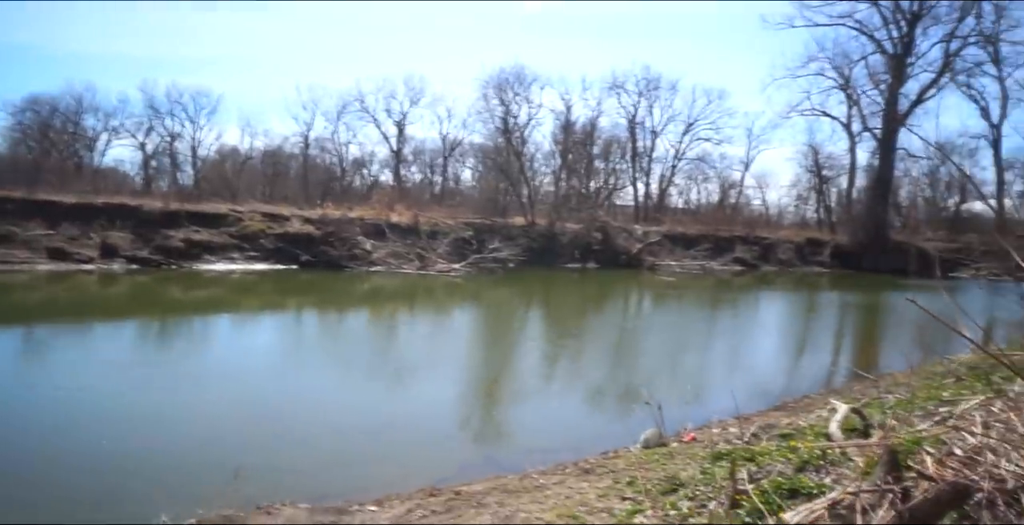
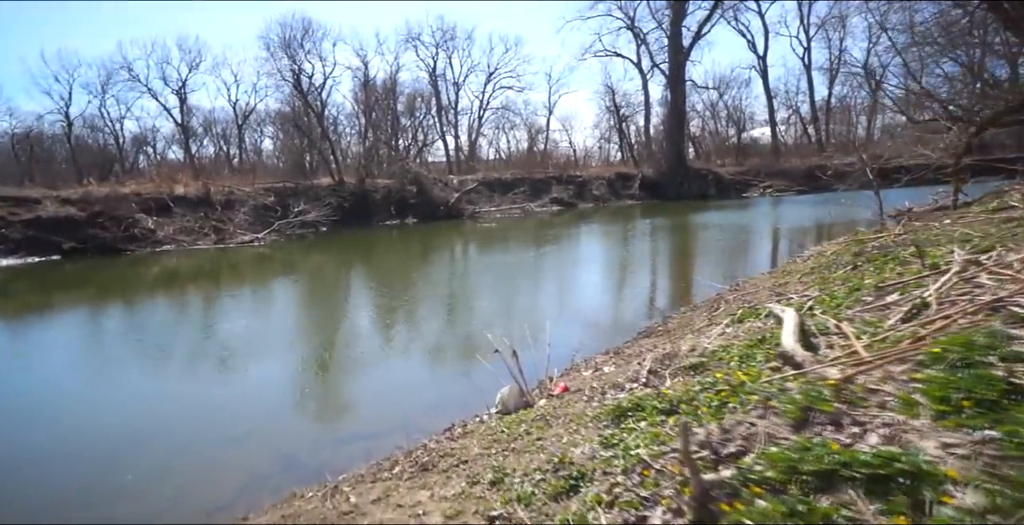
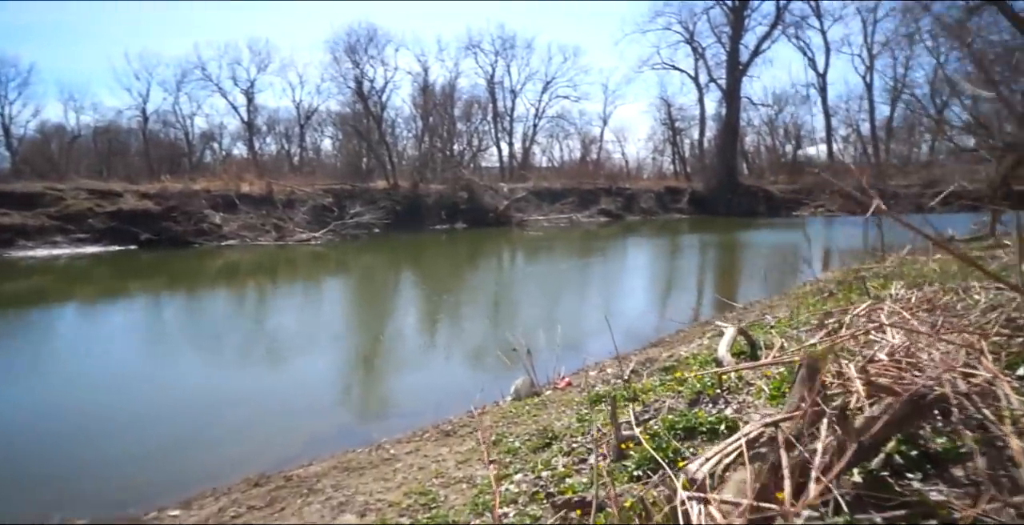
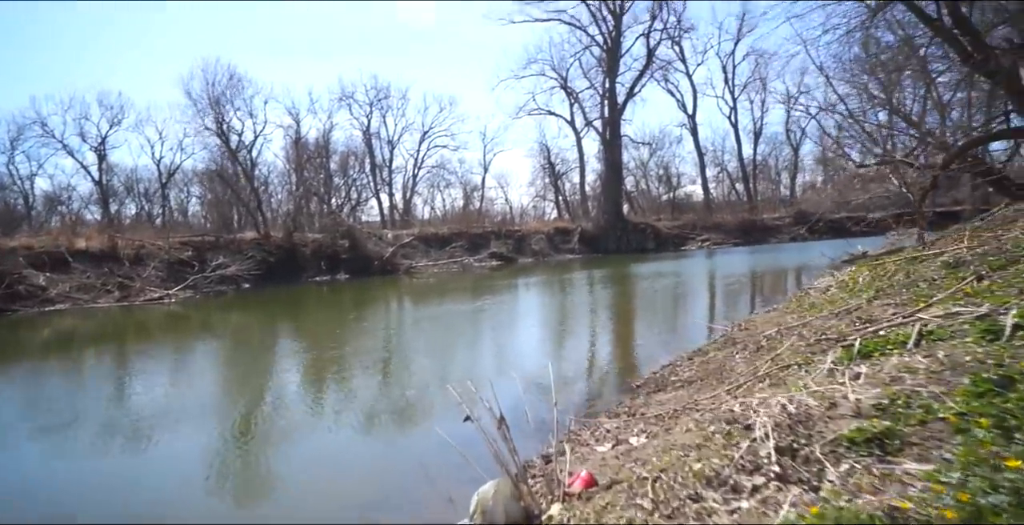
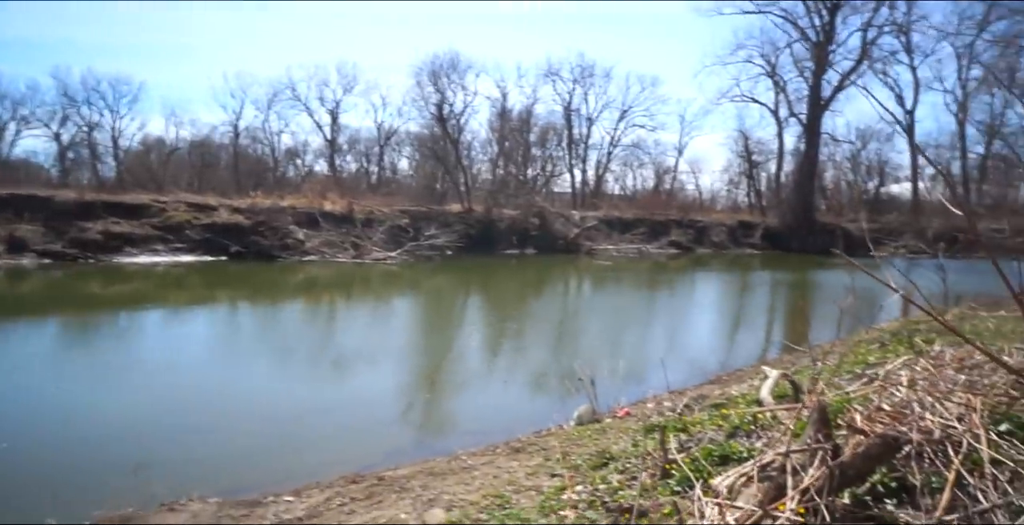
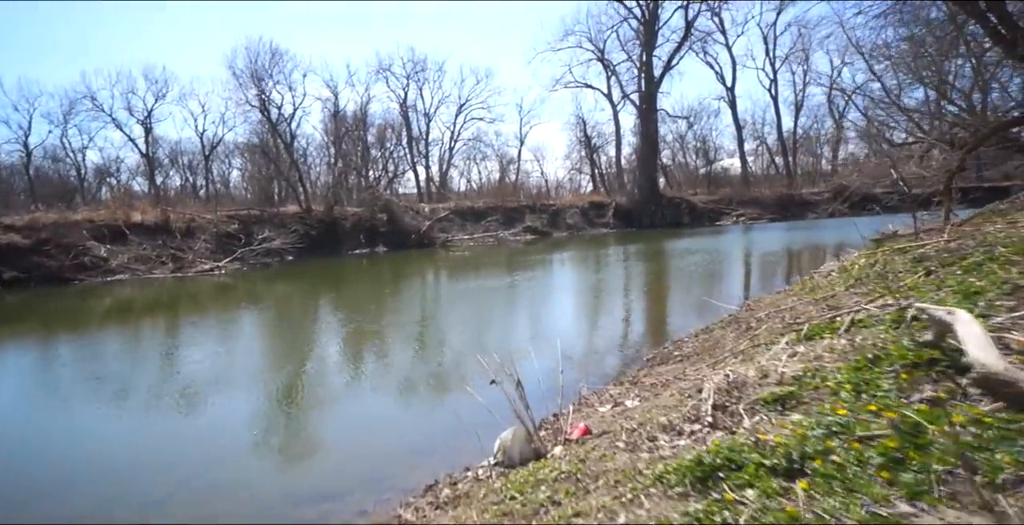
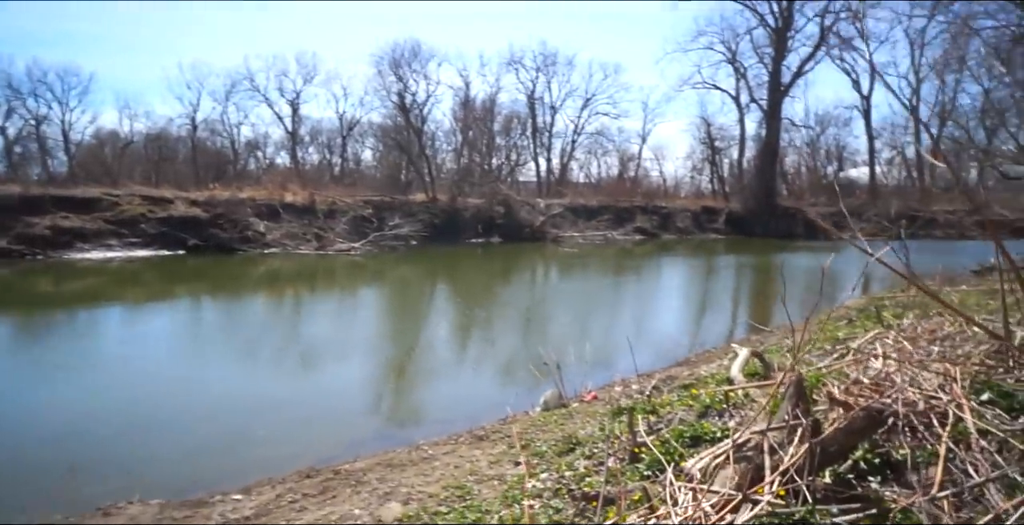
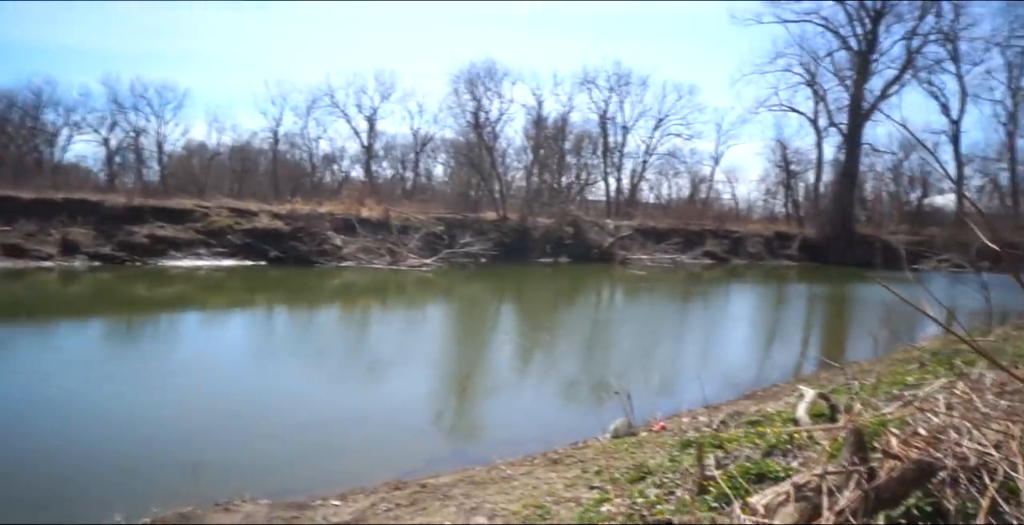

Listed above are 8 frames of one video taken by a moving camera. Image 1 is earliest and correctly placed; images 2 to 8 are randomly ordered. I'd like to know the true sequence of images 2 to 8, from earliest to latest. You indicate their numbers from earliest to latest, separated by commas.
8, 5, 7, 3, 2, 6, 4
